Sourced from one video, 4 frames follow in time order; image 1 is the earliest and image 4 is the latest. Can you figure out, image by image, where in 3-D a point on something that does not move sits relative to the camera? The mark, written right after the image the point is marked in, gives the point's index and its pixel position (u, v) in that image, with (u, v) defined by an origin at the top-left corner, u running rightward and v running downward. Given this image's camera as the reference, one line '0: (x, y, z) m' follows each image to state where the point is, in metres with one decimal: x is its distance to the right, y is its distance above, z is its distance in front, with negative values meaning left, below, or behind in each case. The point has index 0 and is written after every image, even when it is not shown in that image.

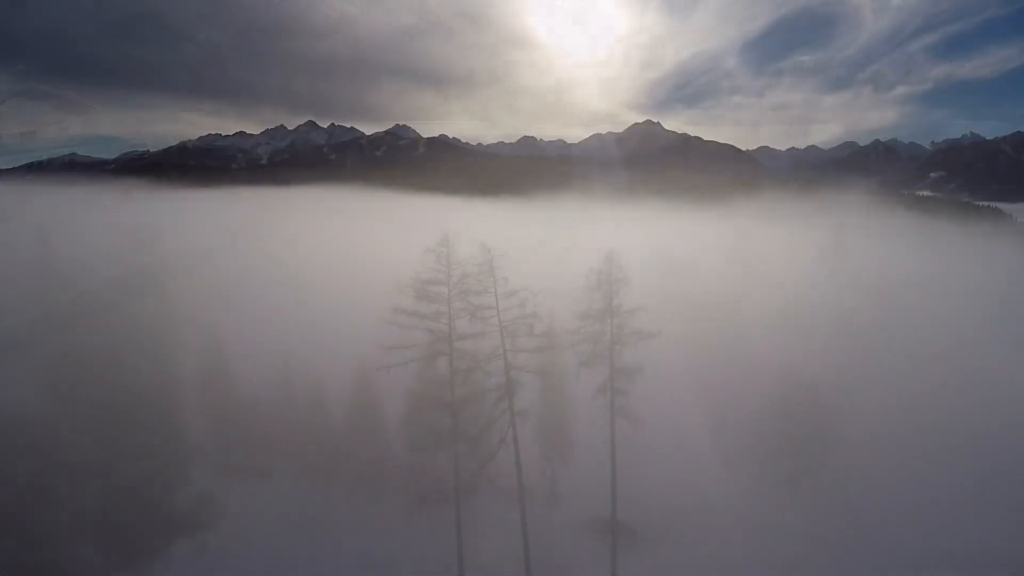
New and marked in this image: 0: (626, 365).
0: (+4.1, -2.8, +19.4) m
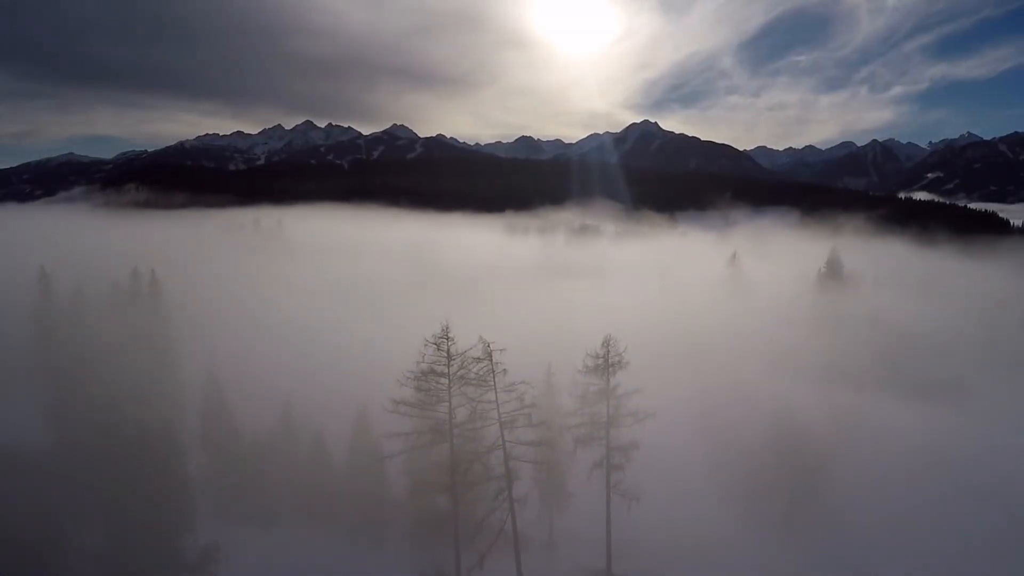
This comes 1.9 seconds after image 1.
0: (+4.1, -5.7, +19.8) m
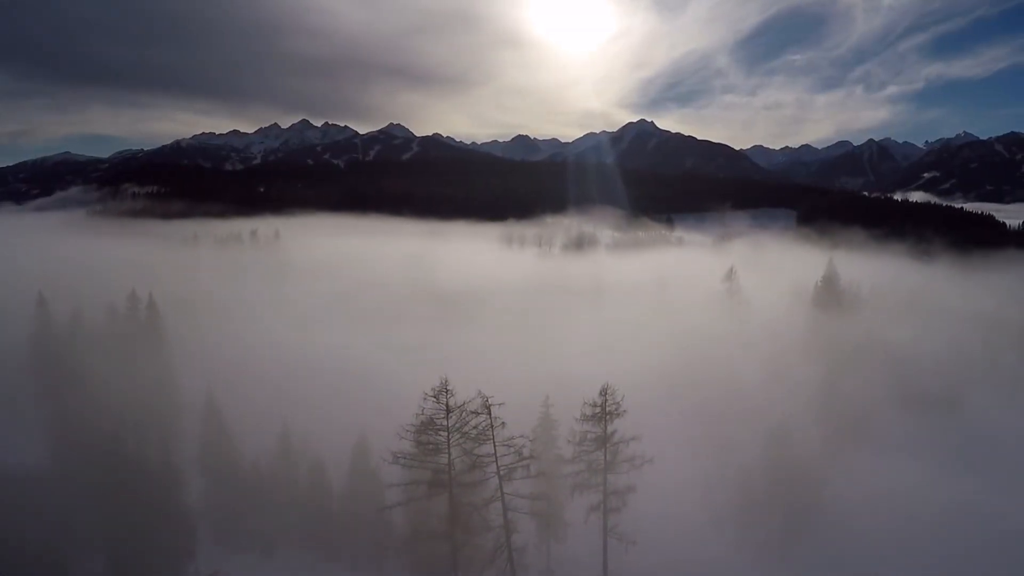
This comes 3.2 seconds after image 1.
0: (+4.0, -7.5, +20.0) m
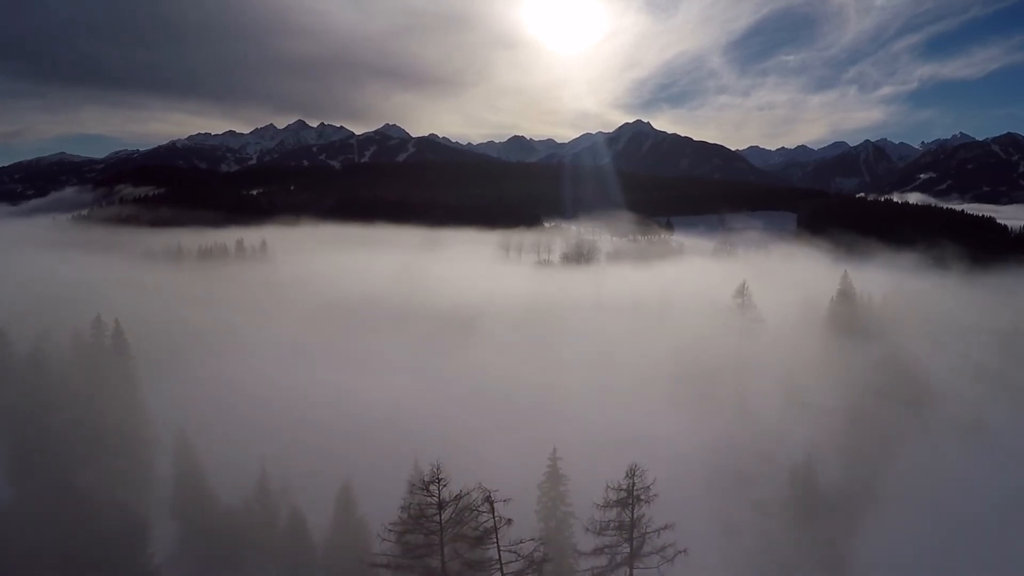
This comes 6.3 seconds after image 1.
0: (+4.2, -9.1, +16.7) m
